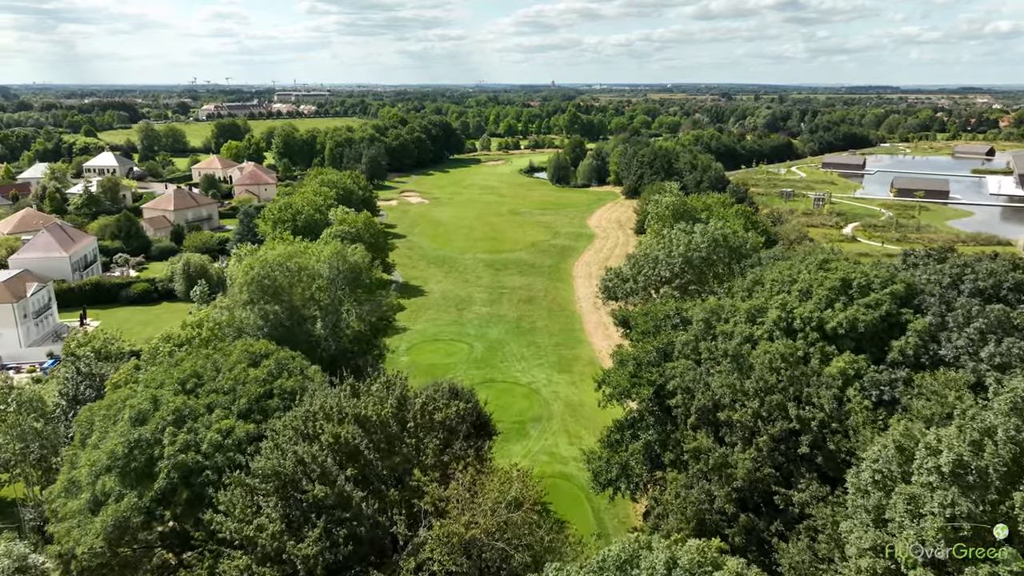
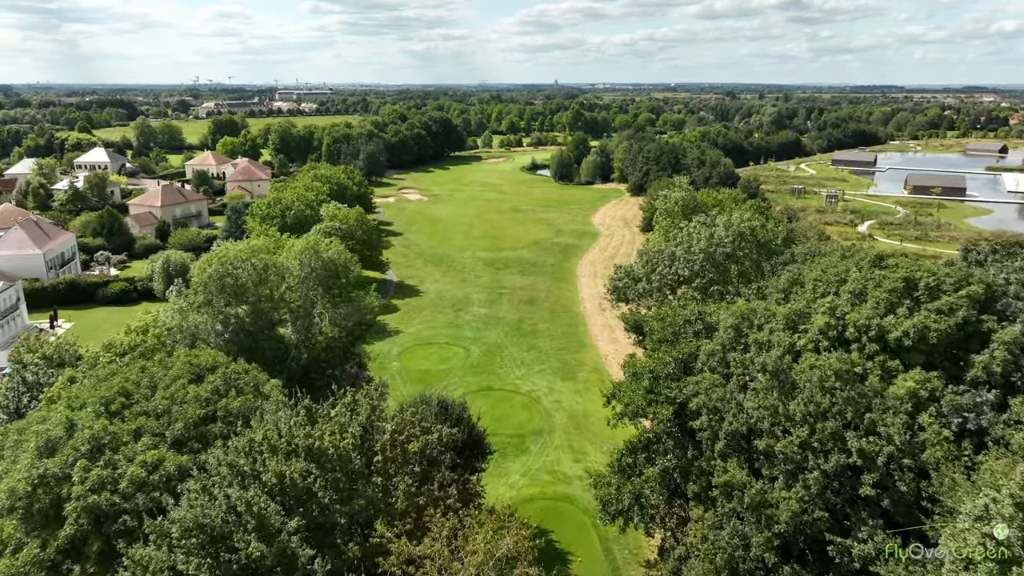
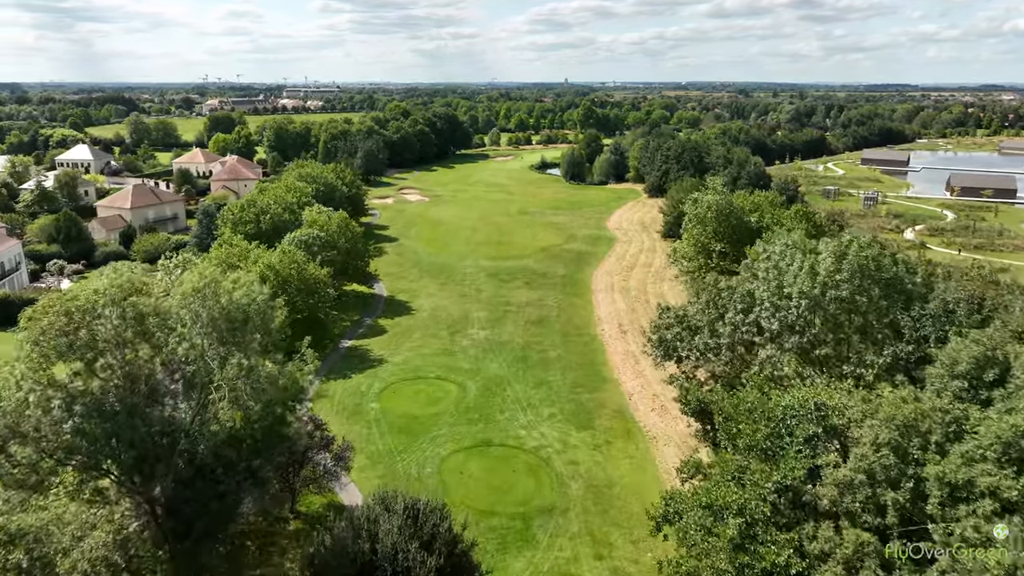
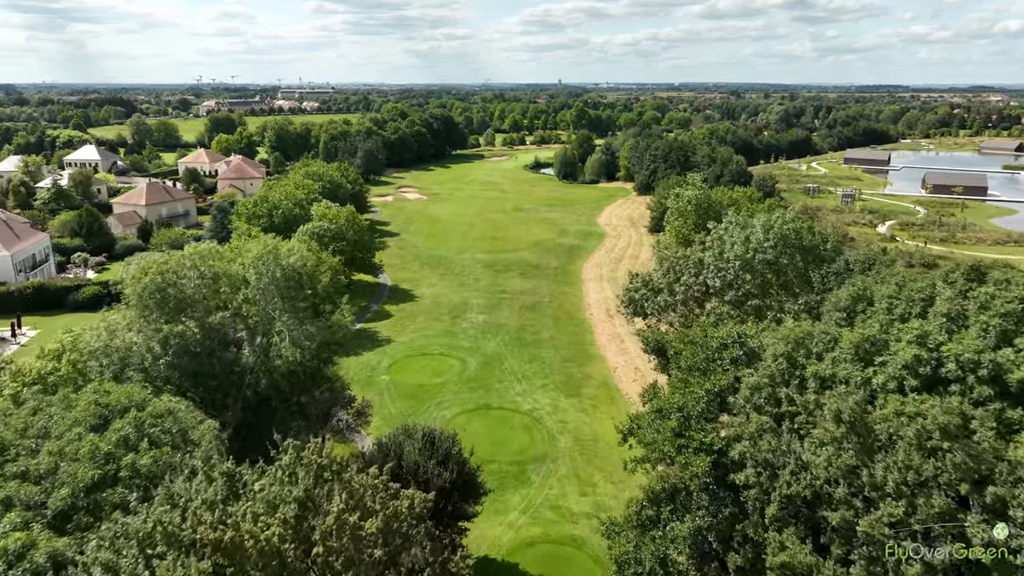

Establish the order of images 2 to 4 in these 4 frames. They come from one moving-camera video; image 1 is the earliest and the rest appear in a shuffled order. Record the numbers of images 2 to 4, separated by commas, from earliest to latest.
2, 4, 3
